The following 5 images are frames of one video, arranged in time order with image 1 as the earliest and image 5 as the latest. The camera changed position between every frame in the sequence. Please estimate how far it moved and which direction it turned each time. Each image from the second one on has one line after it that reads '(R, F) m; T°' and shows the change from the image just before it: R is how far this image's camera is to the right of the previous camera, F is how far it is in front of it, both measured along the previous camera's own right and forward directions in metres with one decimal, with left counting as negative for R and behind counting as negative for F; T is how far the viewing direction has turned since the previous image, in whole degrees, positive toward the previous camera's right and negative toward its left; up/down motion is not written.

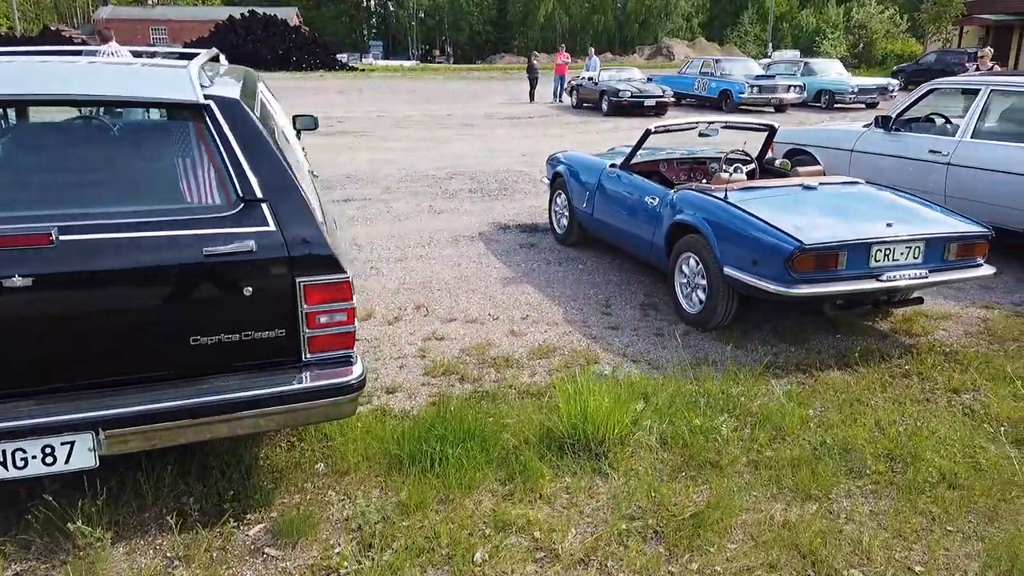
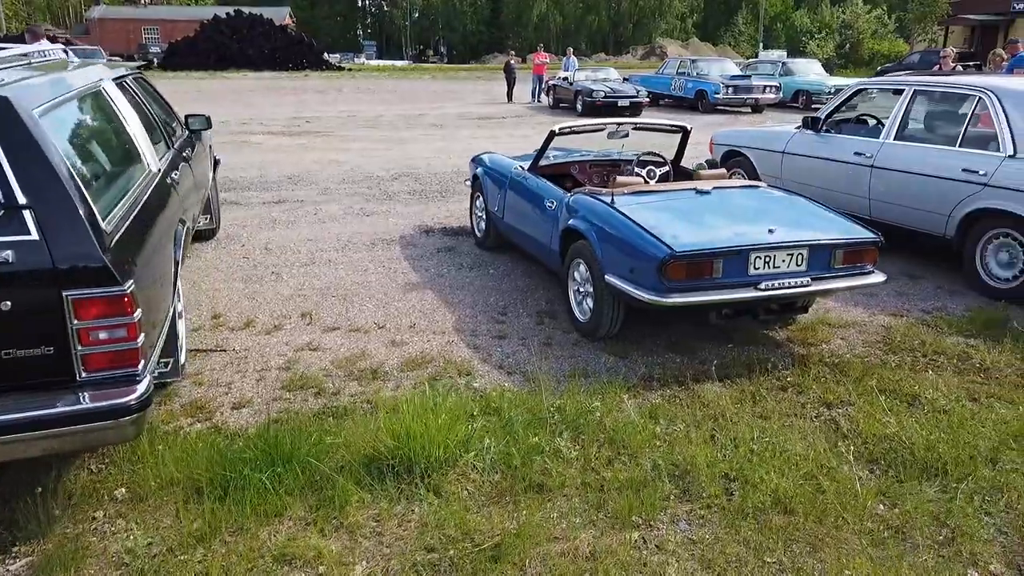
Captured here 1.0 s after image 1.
(+0.7, +0.2) m; 0°
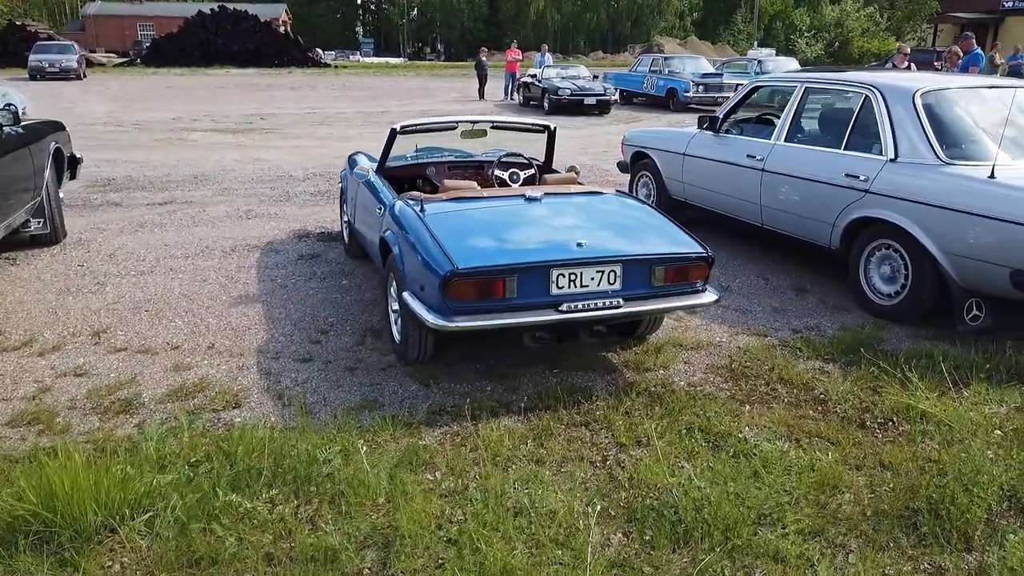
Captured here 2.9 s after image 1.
(+1.1, +0.5) m; 0°
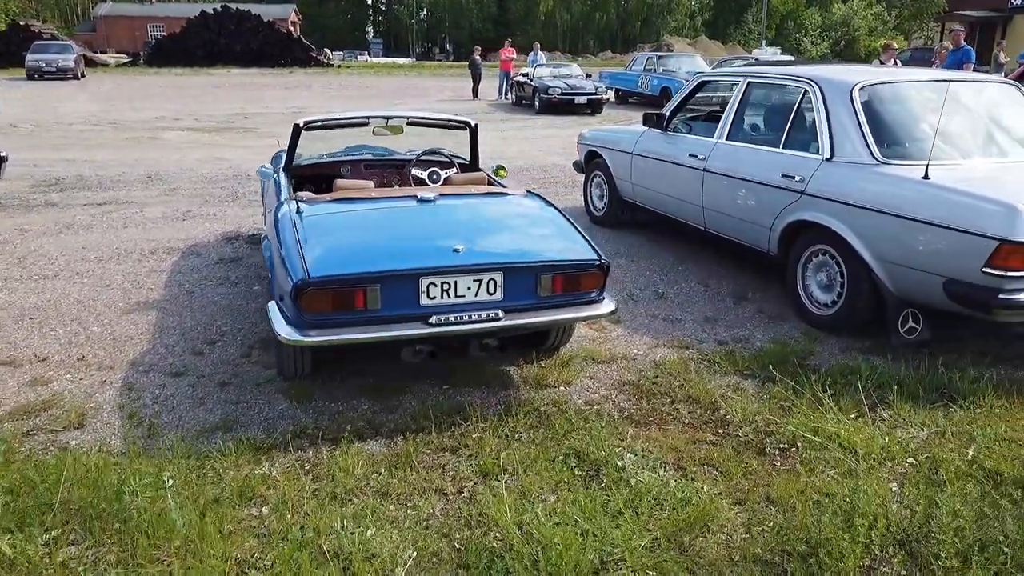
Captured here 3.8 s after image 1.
(+0.7, +0.3) m; -1°
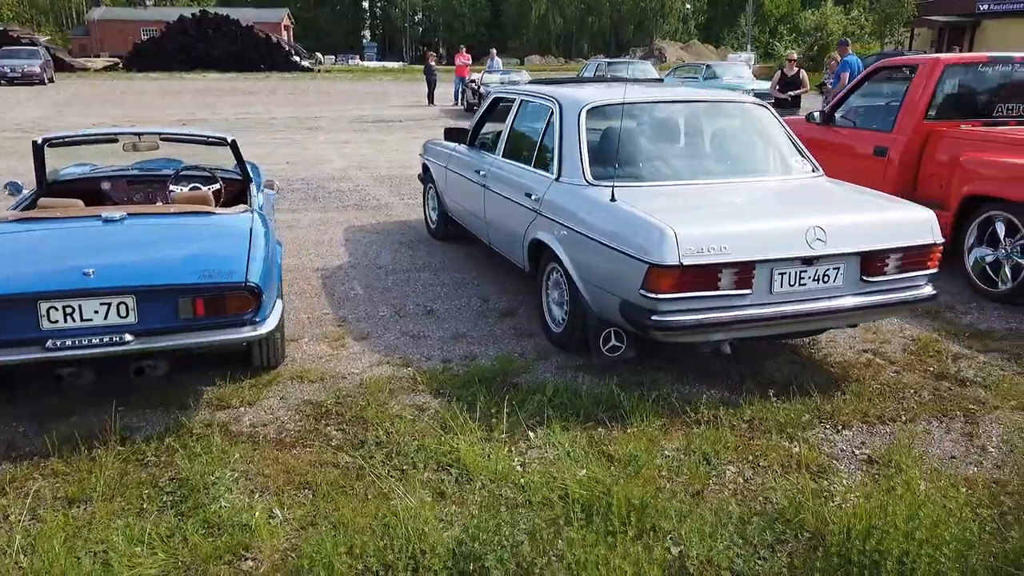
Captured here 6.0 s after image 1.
(+1.7, 0.0) m; 0°
